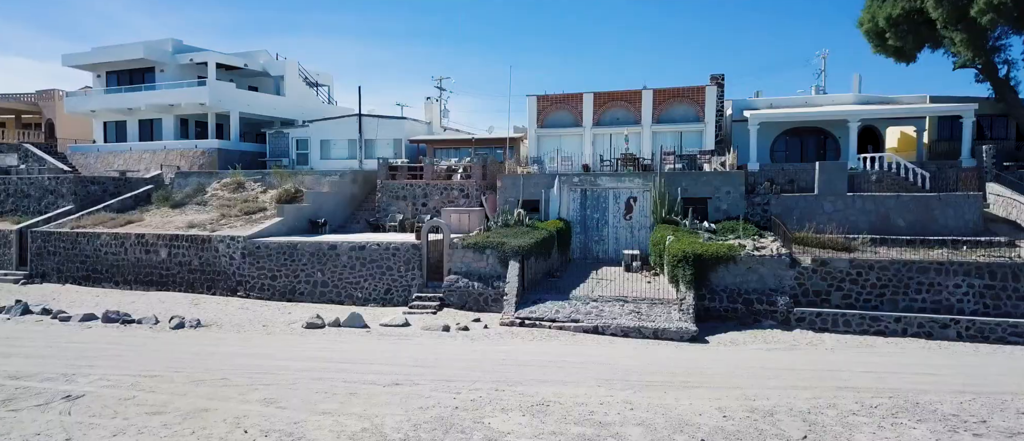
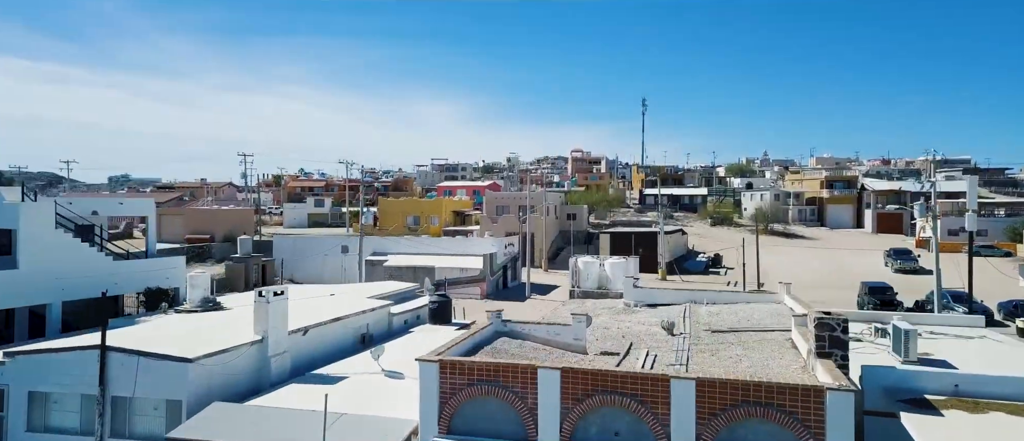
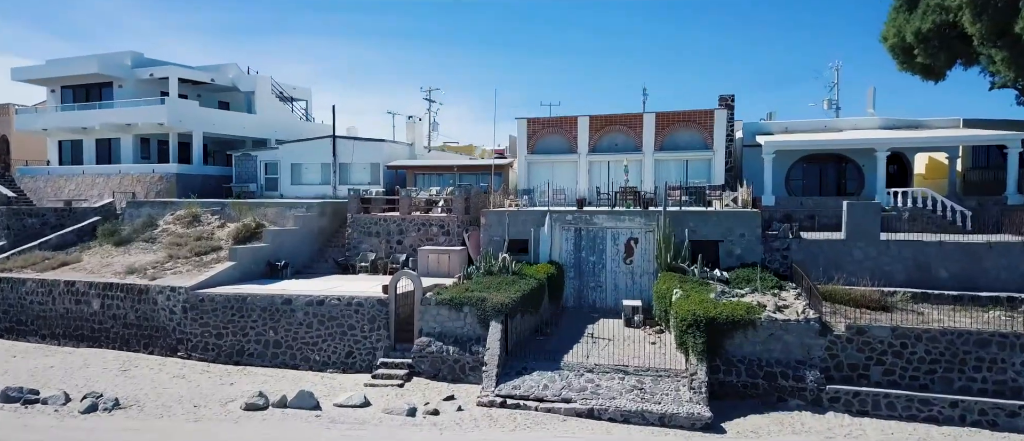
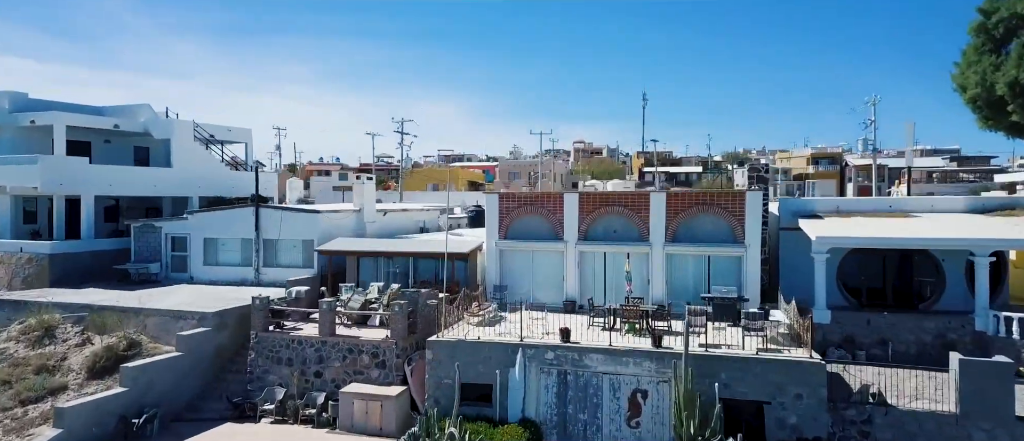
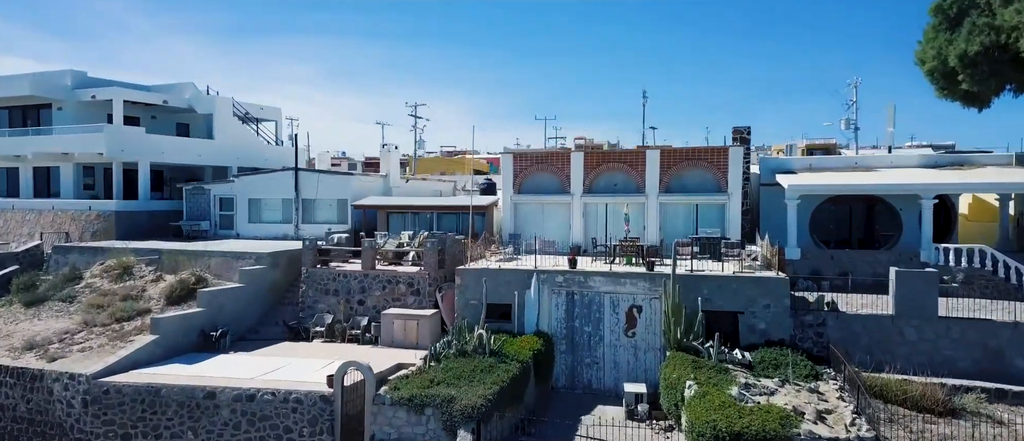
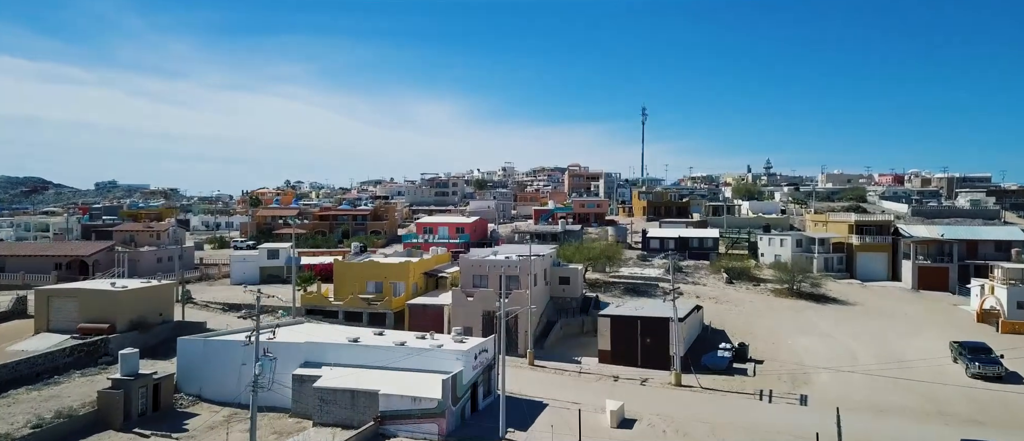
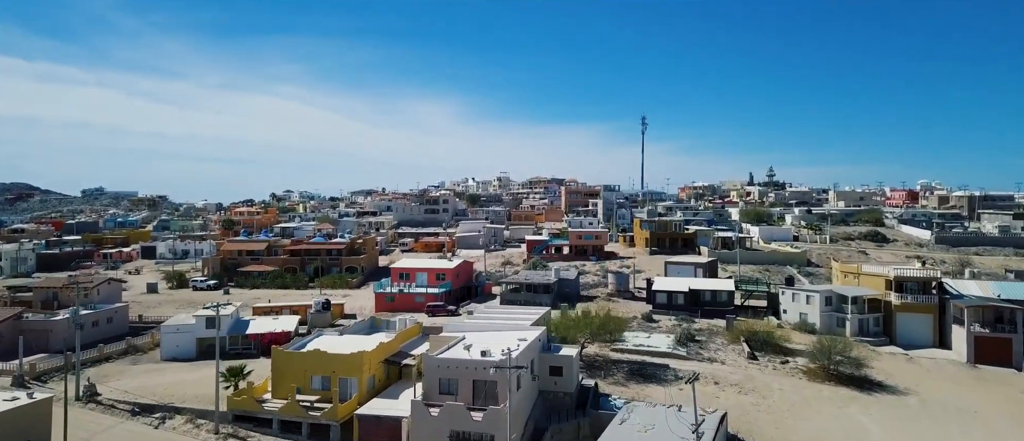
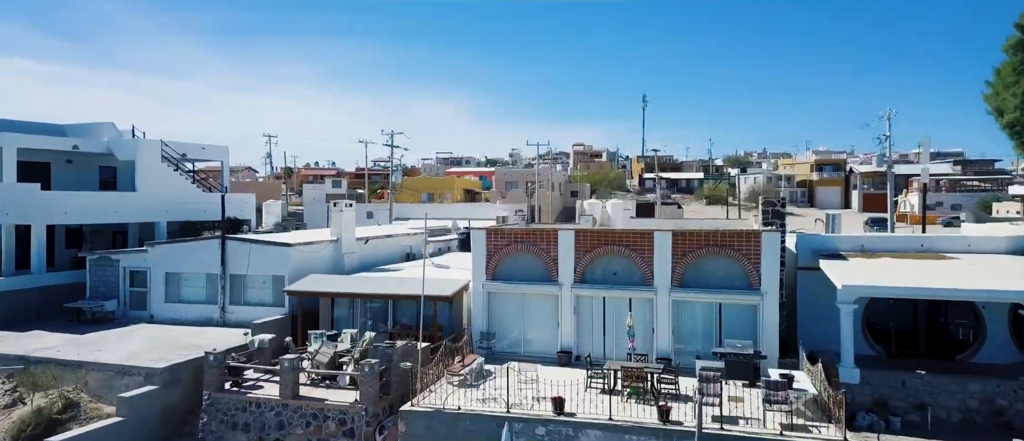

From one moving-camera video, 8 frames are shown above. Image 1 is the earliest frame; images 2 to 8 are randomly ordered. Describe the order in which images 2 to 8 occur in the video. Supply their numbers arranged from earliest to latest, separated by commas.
3, 5, 4, 8, 2, 6, 7
